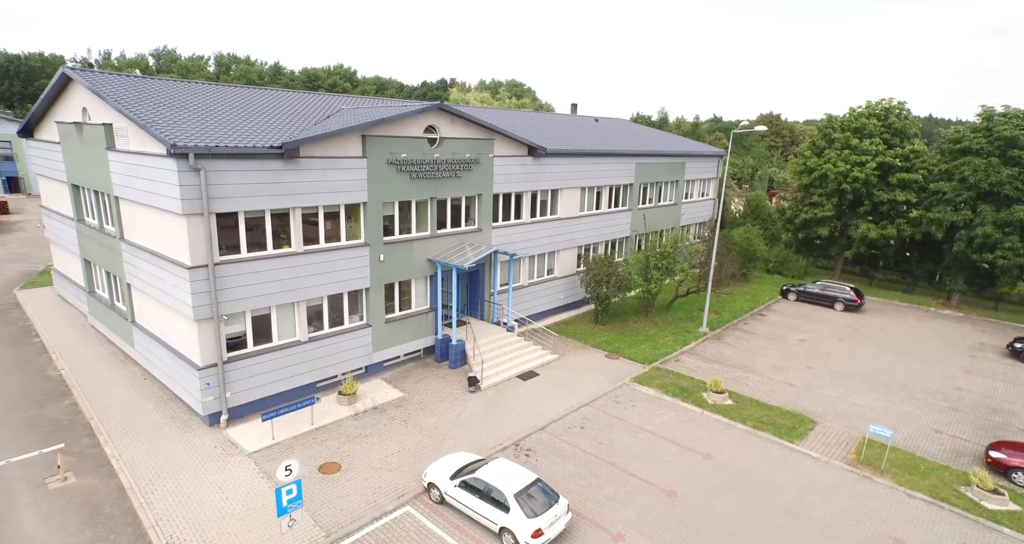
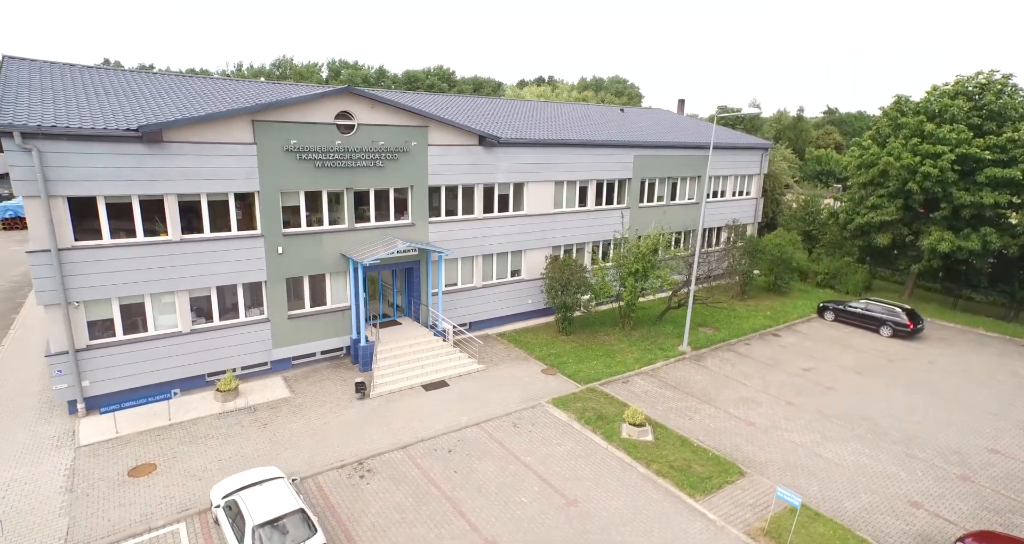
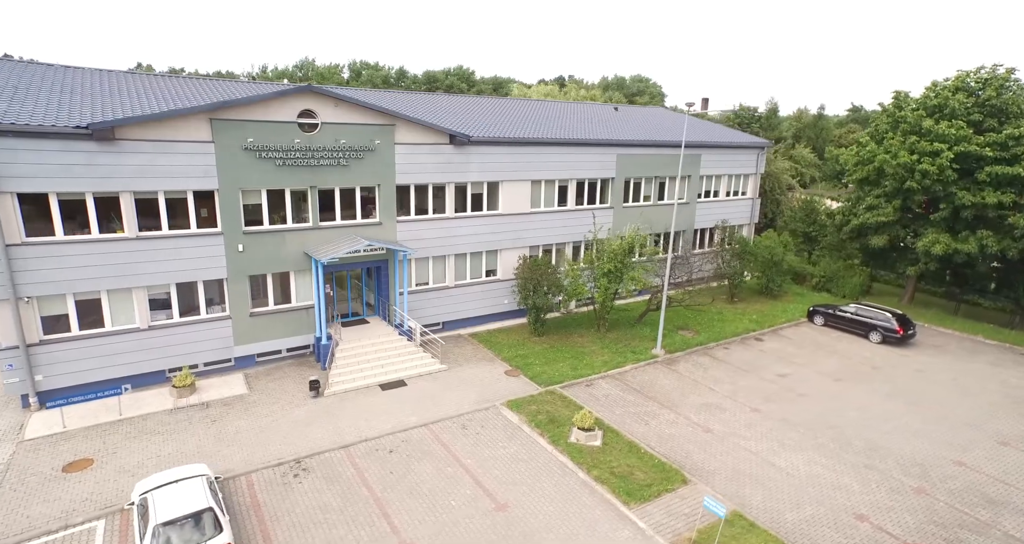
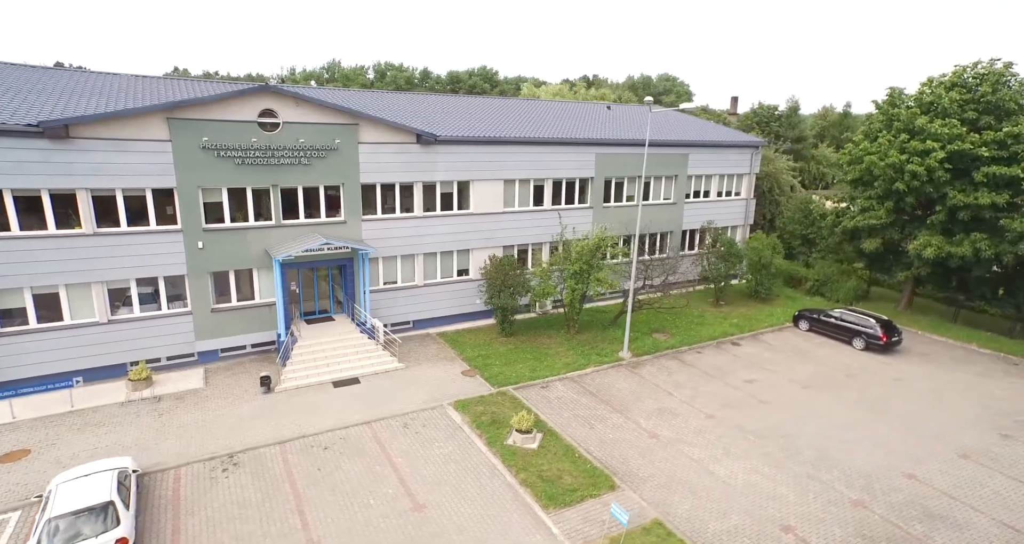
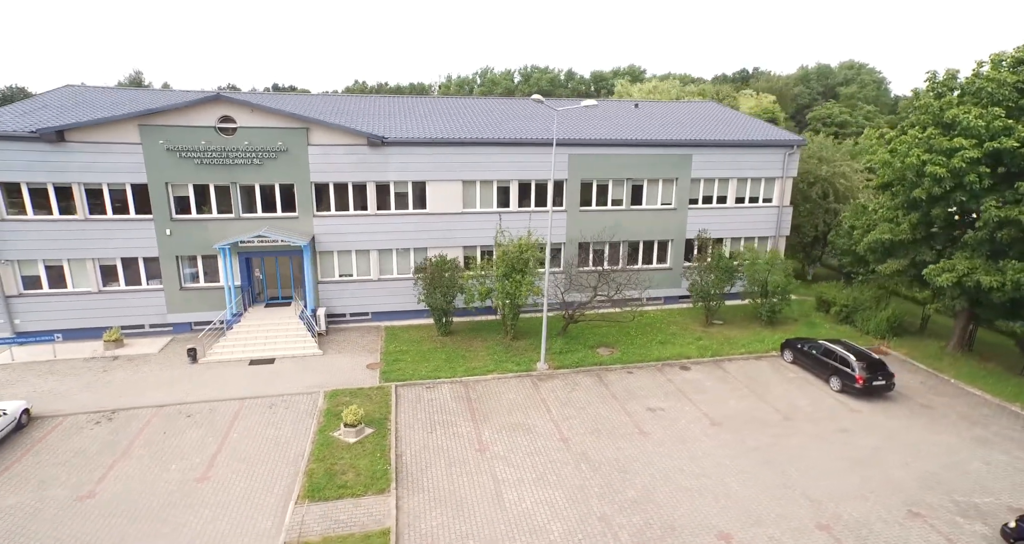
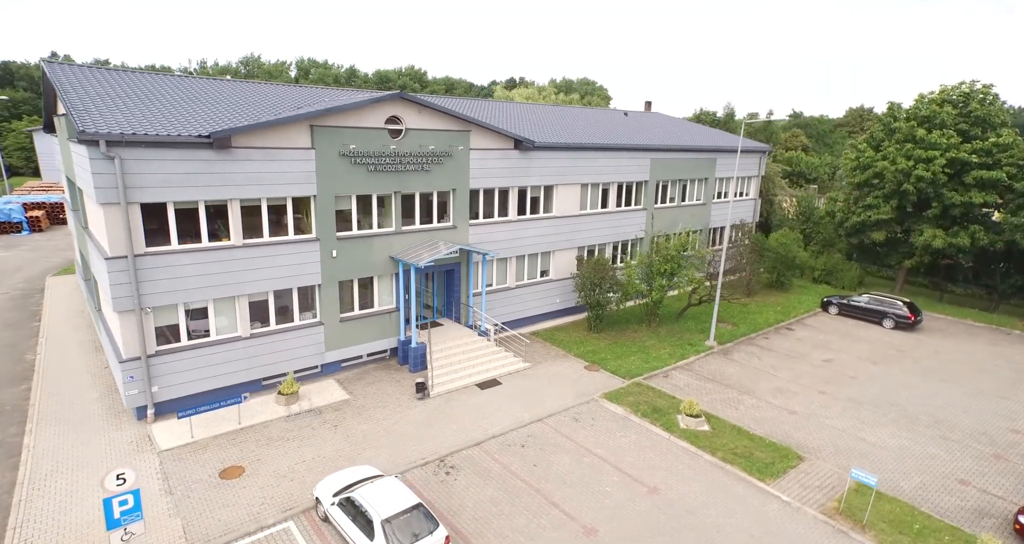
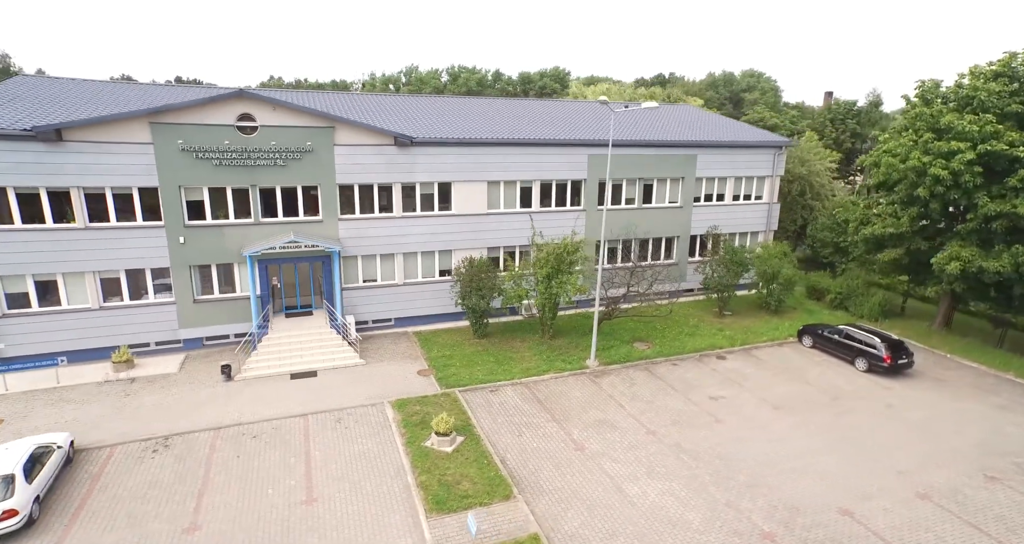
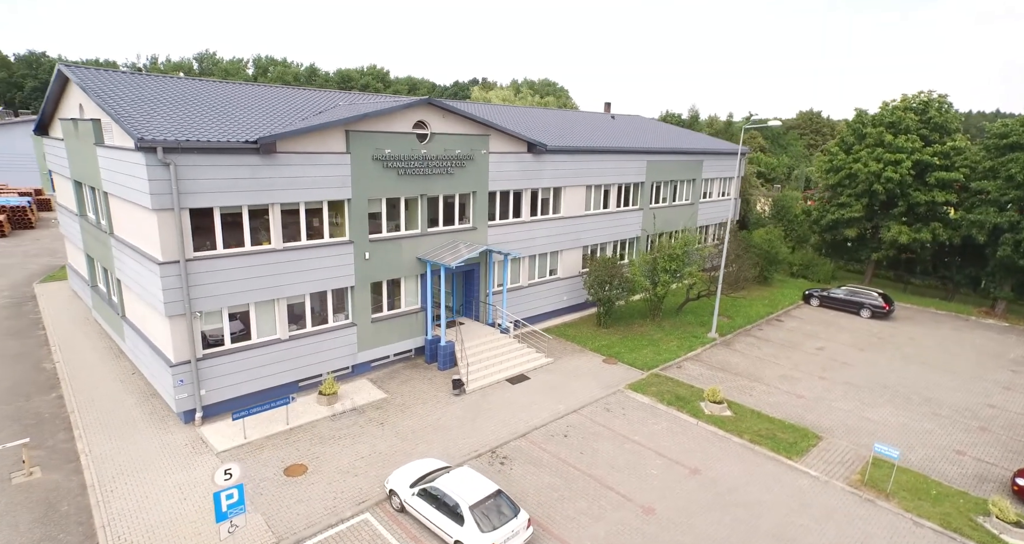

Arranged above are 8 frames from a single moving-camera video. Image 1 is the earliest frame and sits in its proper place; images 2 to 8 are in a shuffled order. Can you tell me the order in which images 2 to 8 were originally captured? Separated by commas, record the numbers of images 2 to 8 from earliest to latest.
8, 6, 2, 3, 4, 7, 5
